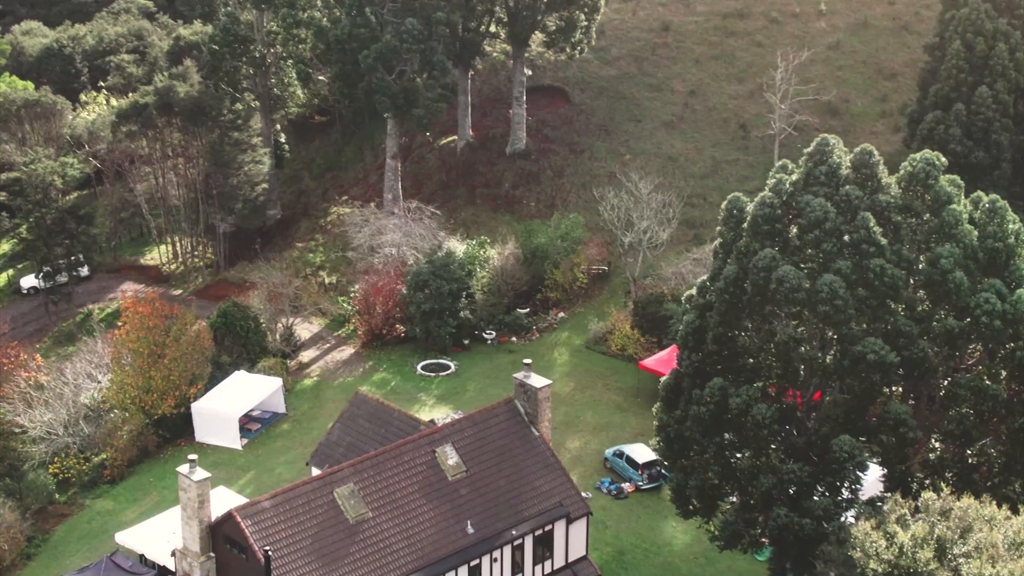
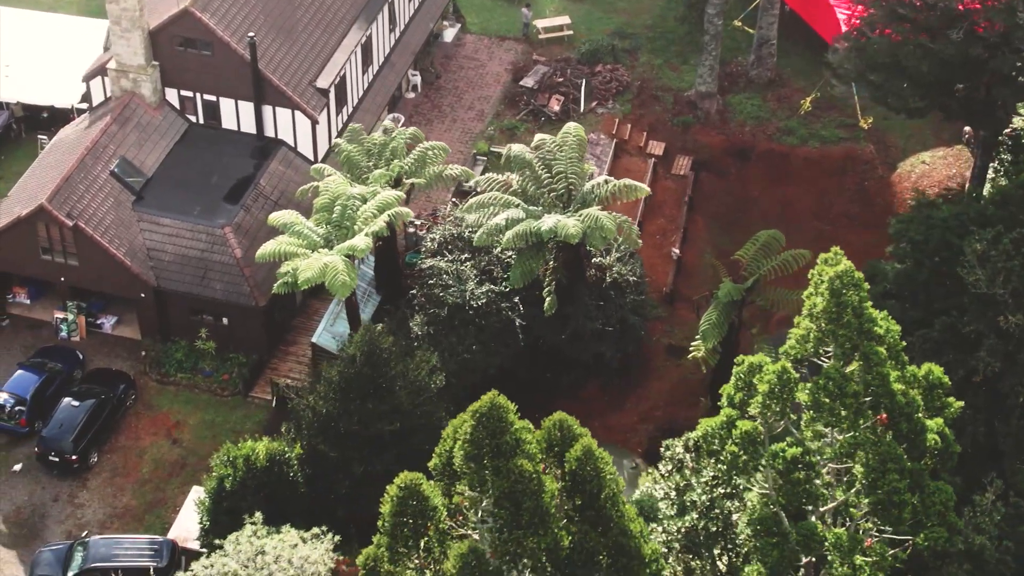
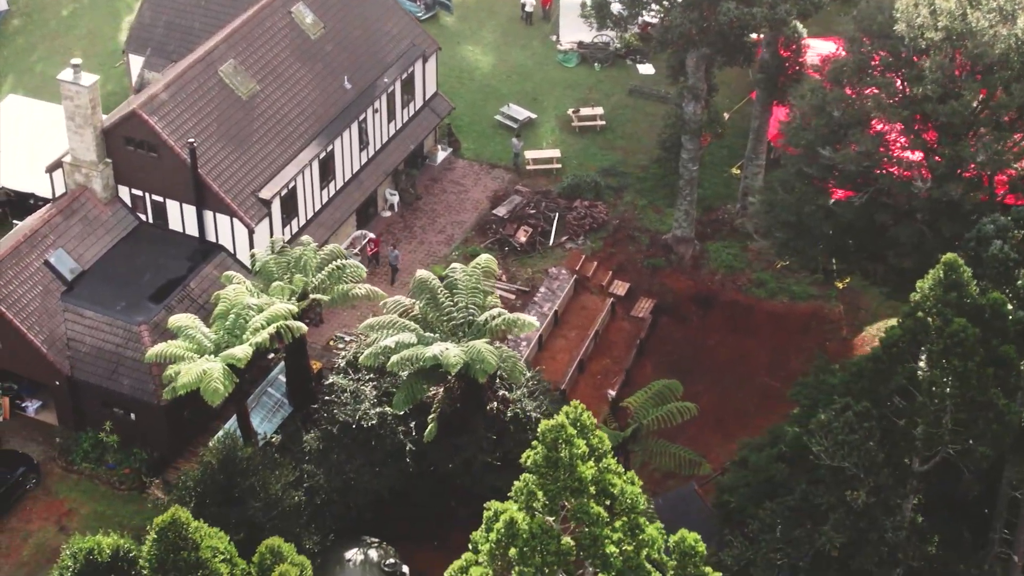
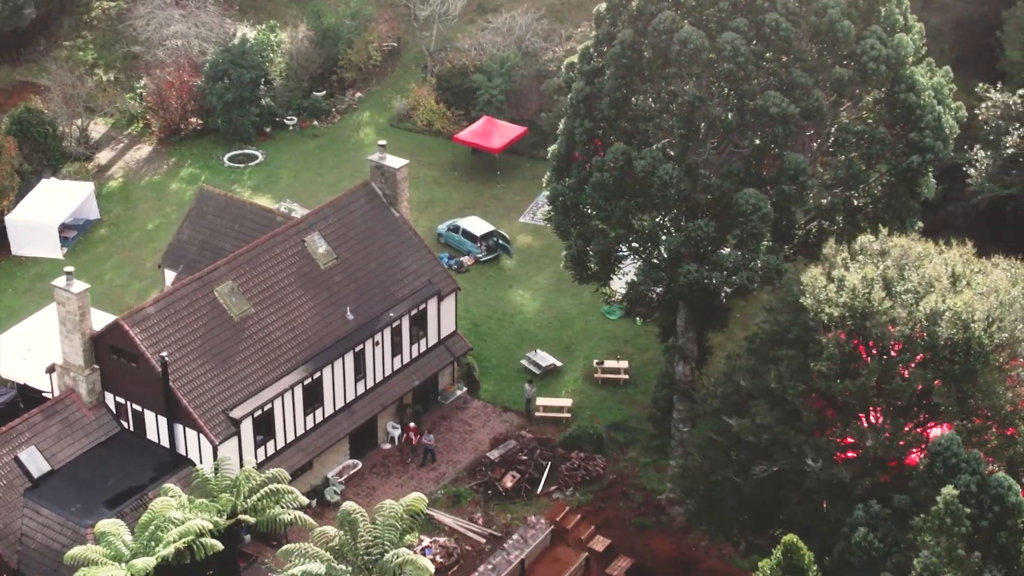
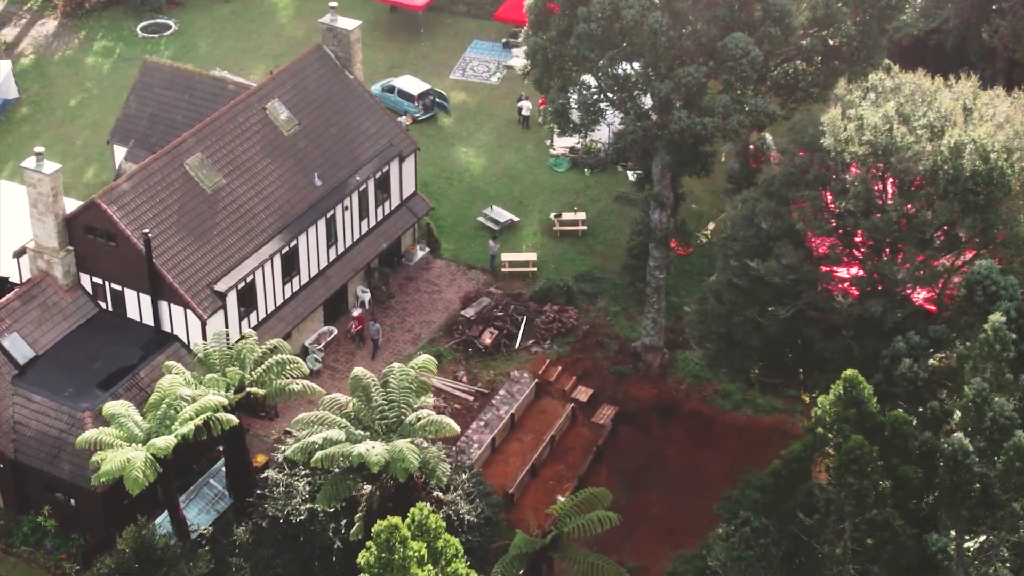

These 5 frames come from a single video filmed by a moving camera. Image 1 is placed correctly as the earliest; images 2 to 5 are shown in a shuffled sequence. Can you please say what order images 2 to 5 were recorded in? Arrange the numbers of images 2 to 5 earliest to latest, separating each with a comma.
4, 5, 3, 2
